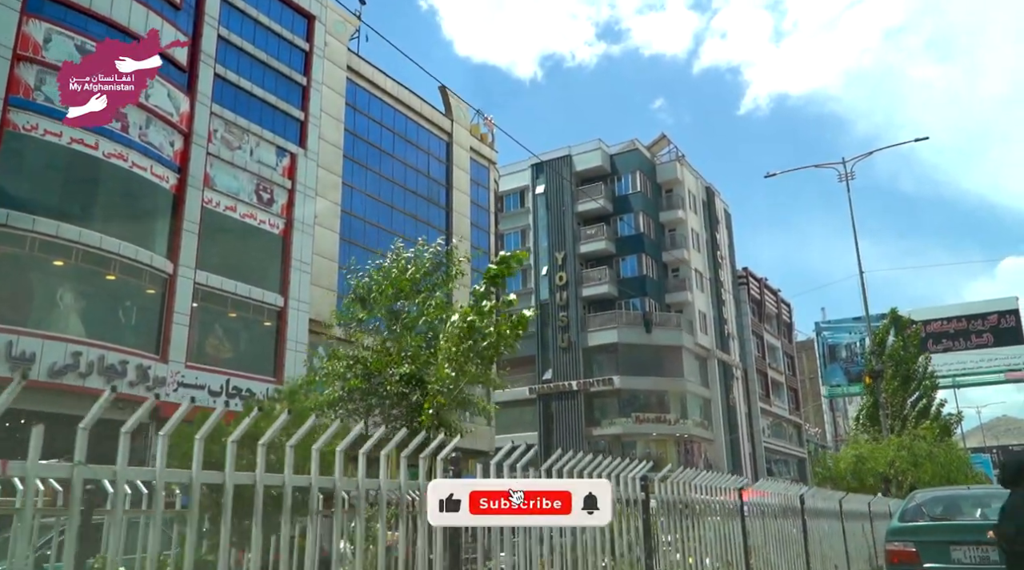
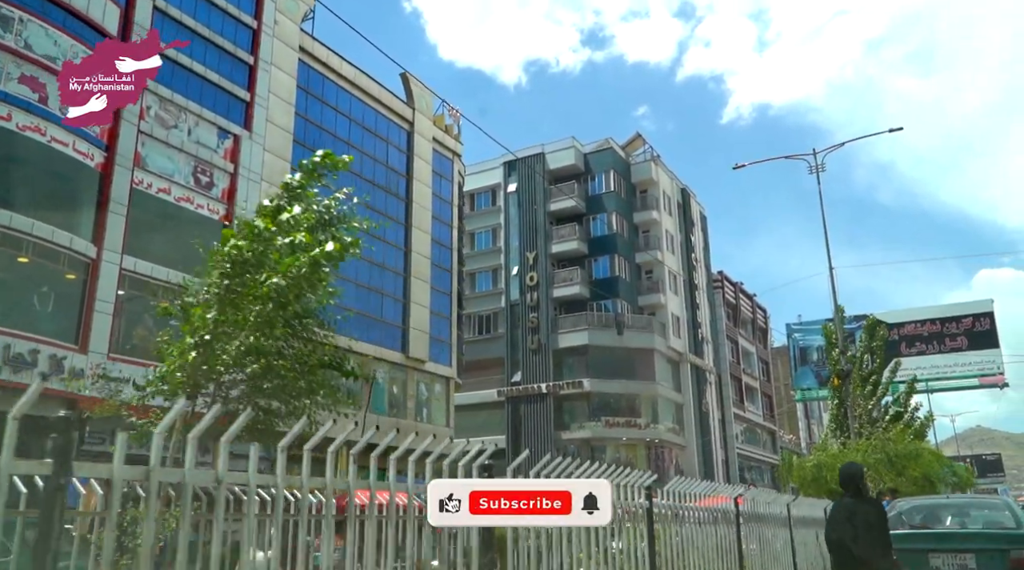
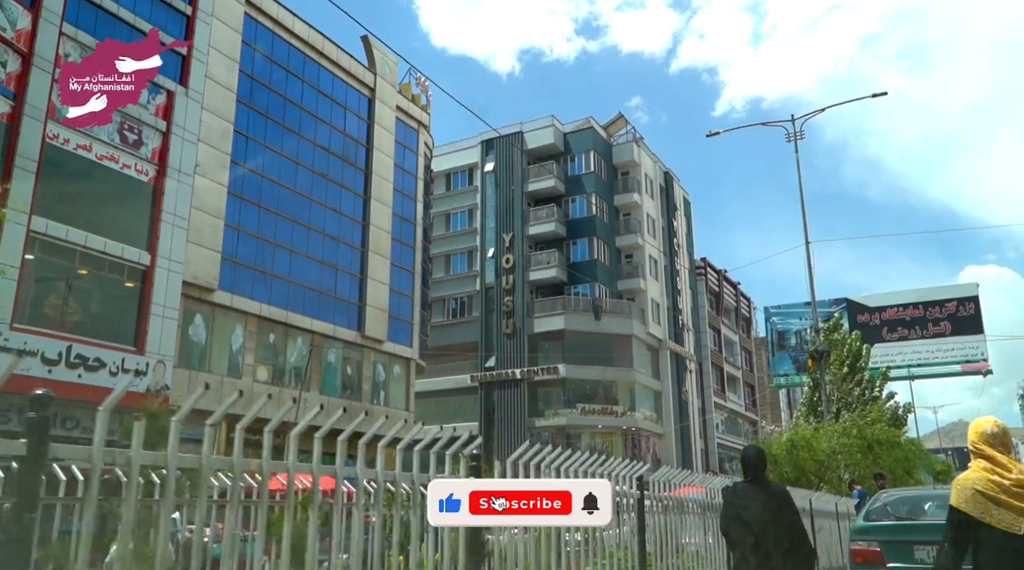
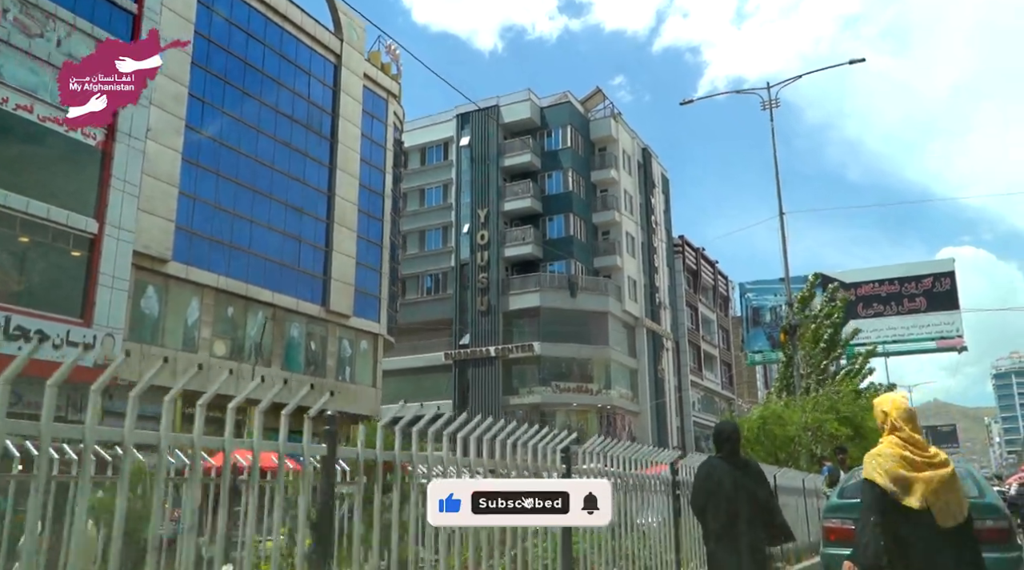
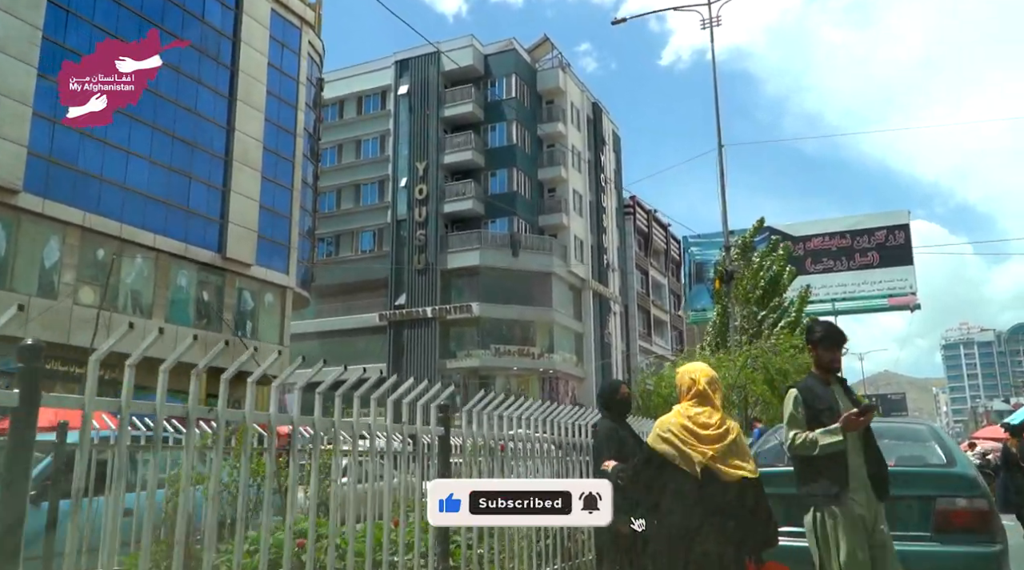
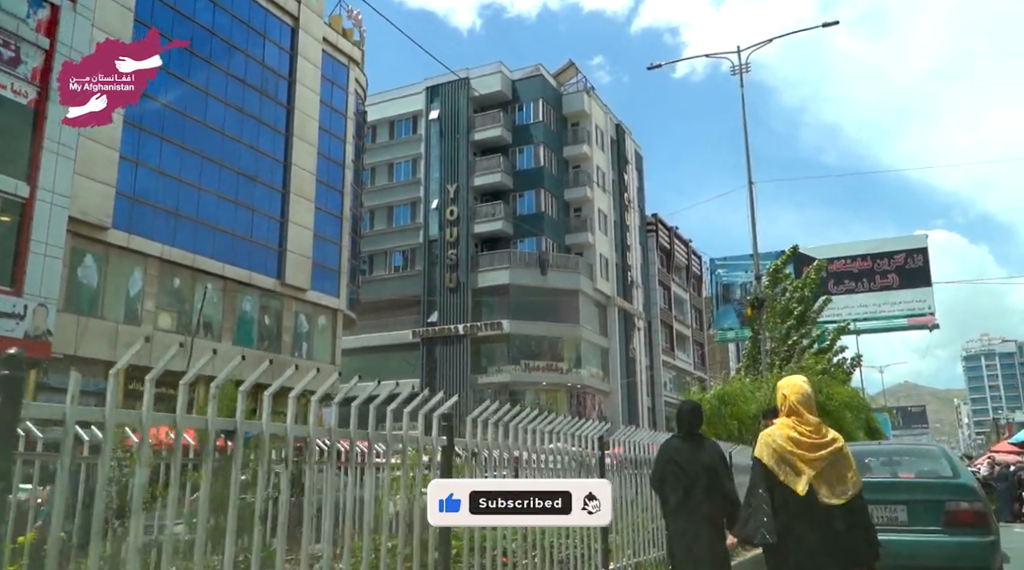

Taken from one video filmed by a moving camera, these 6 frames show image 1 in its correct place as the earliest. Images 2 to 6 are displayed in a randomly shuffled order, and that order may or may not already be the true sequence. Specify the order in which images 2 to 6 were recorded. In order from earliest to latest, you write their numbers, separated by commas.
2, 3, 4, 6, 5
